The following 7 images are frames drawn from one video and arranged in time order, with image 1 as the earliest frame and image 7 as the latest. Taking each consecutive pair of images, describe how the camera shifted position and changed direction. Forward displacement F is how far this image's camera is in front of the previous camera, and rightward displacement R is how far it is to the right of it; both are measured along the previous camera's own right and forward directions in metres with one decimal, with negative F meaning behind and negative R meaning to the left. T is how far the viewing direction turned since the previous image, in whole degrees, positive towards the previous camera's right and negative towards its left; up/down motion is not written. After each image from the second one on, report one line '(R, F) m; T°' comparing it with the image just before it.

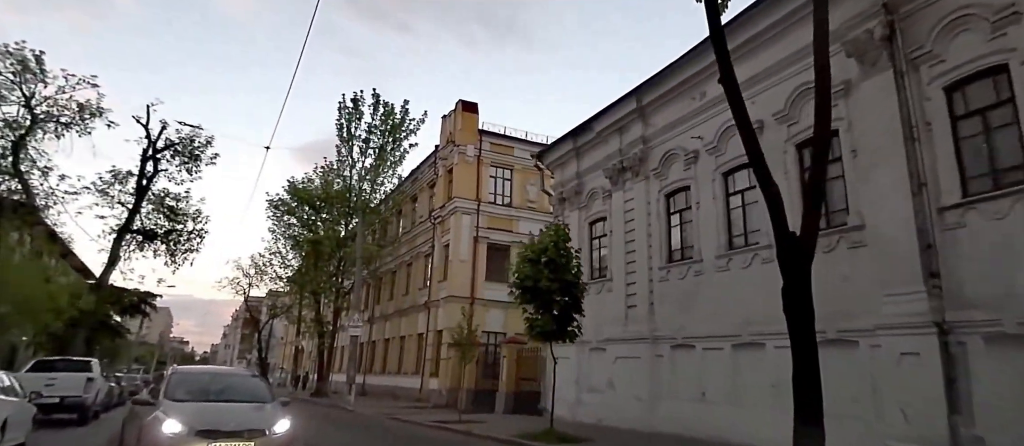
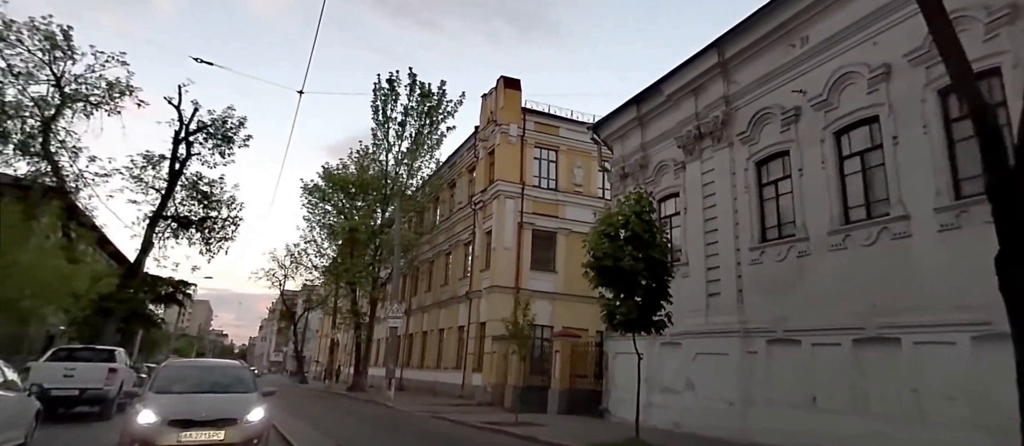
(-0.7, +1.9) m; -3°
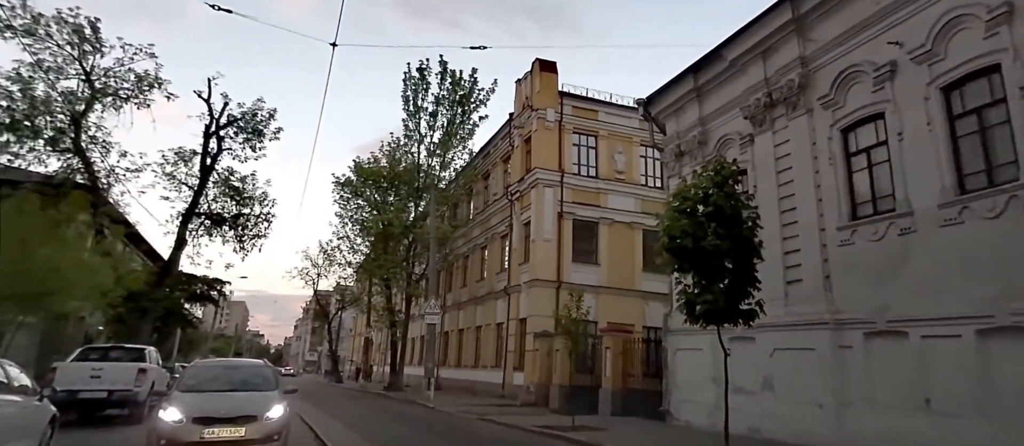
(-0.4, +1.3) m; -3°
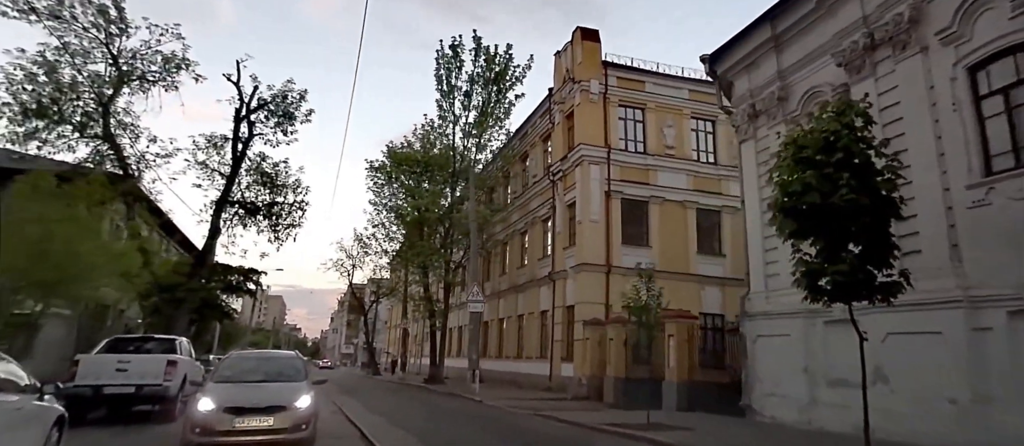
(-0.5, +1.4) m; -3°
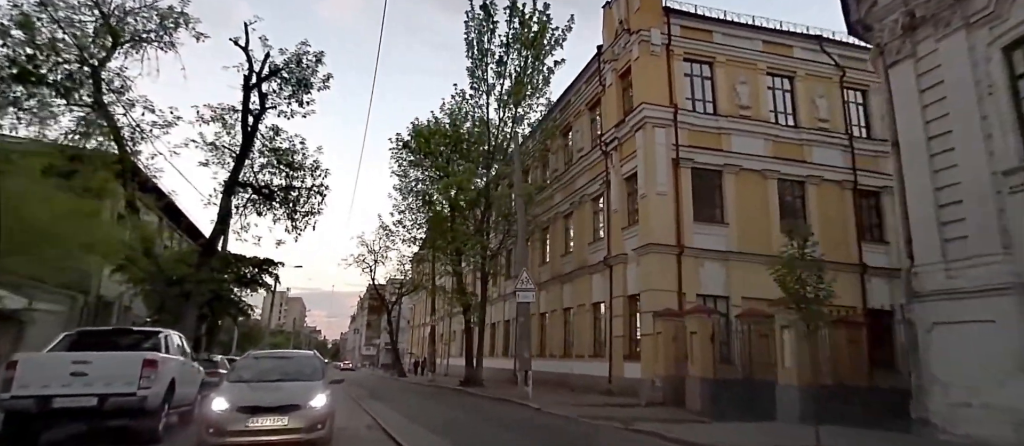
(-1.1, +3.2) m; -2°
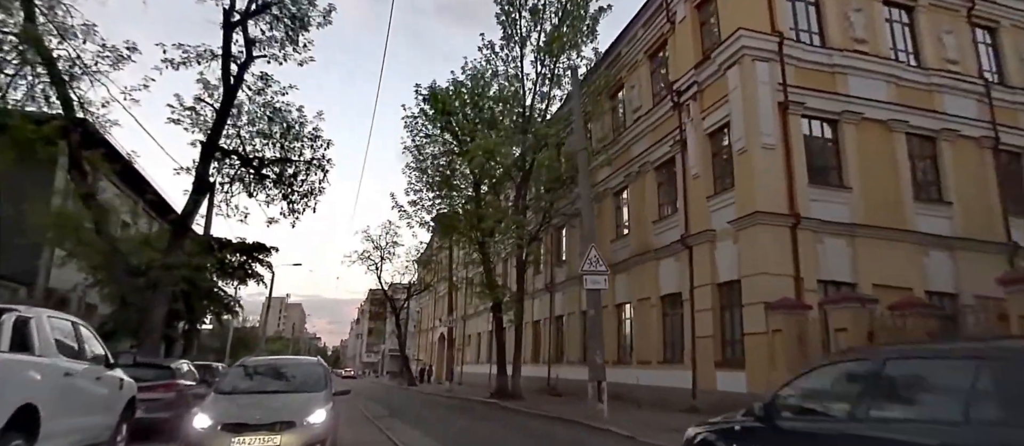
(-1.3, +4.4) m; 0°
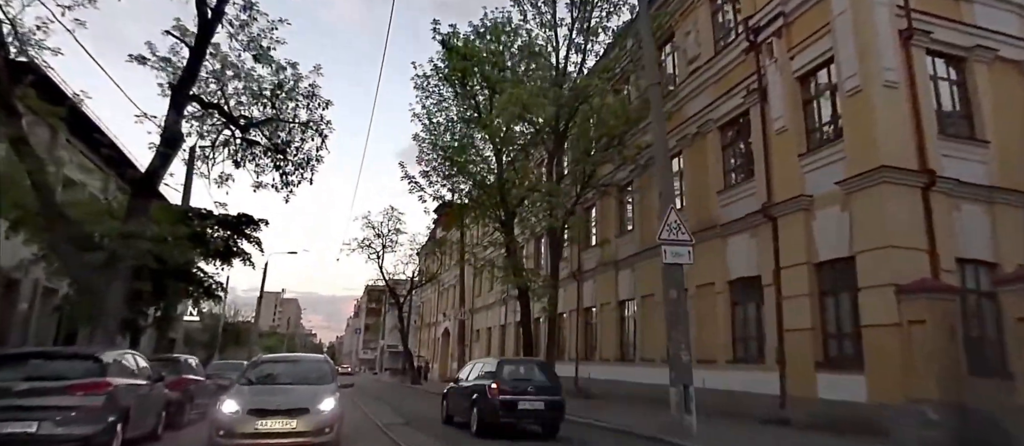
(-0.9, +3.1) m; 0°
